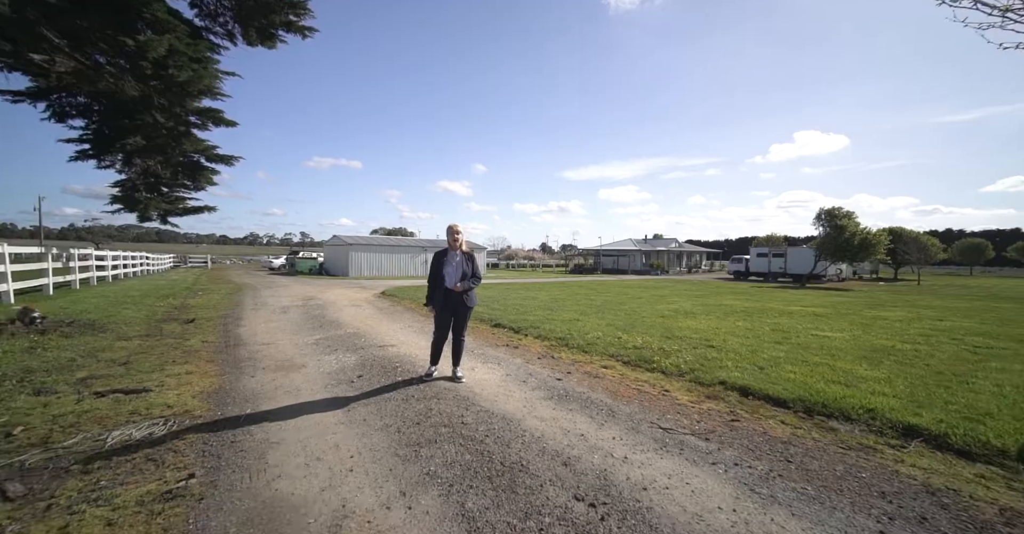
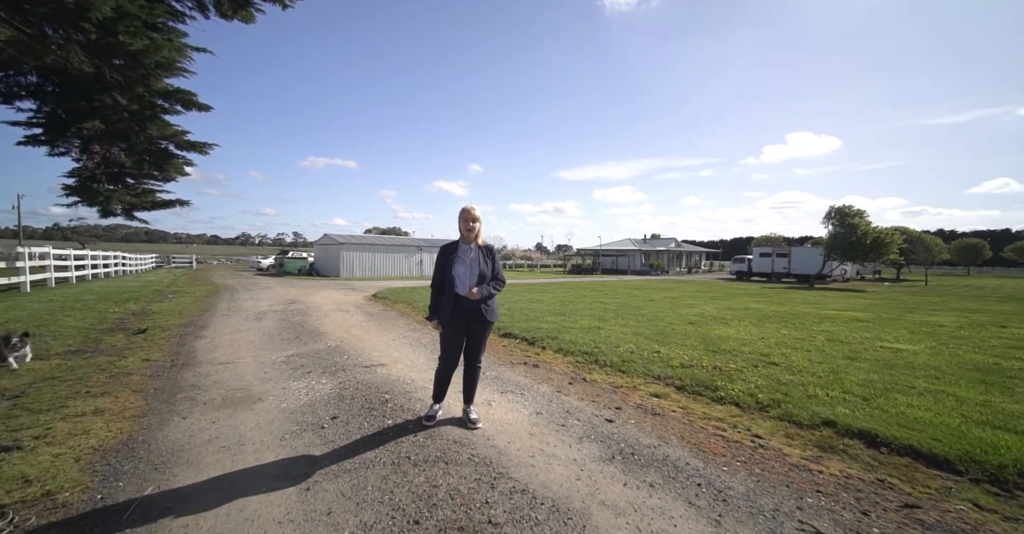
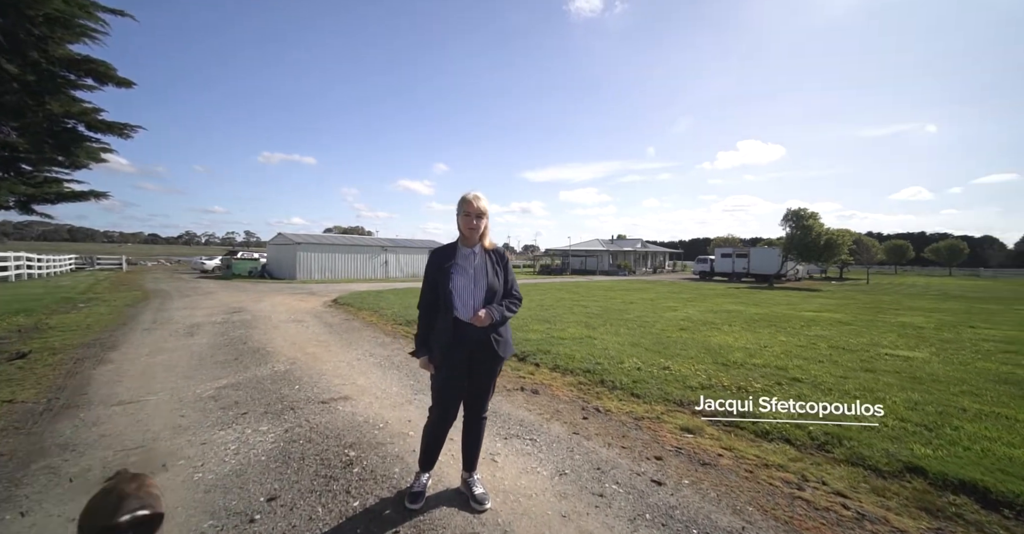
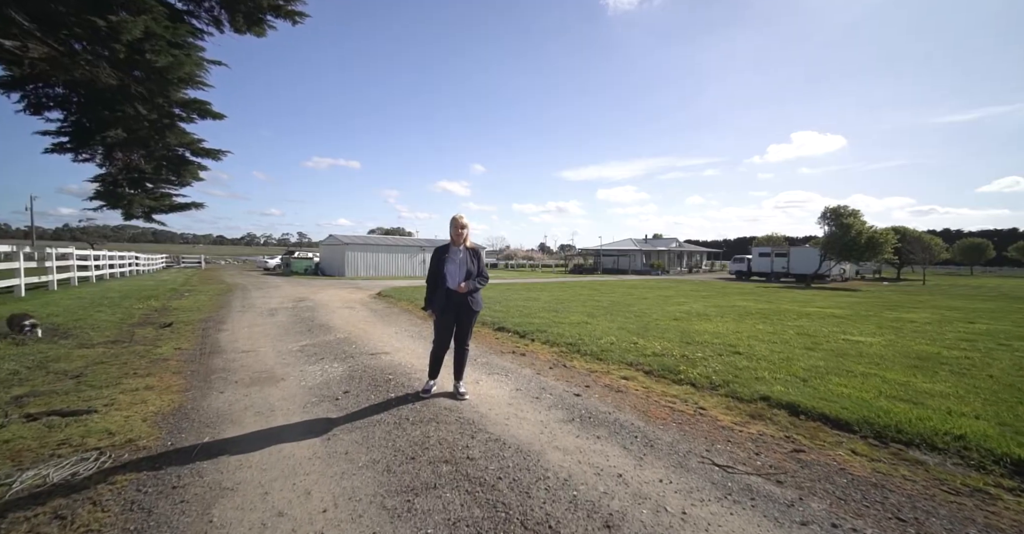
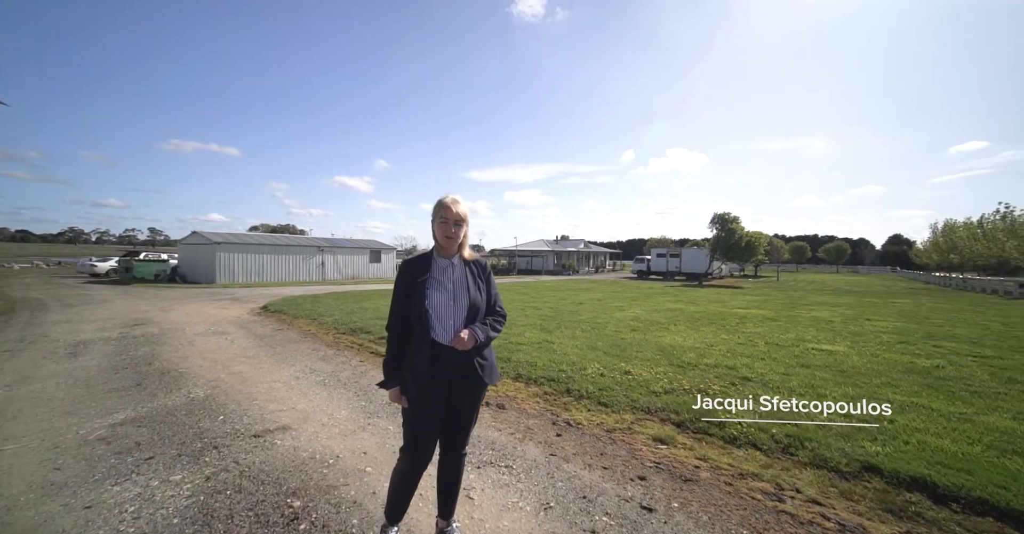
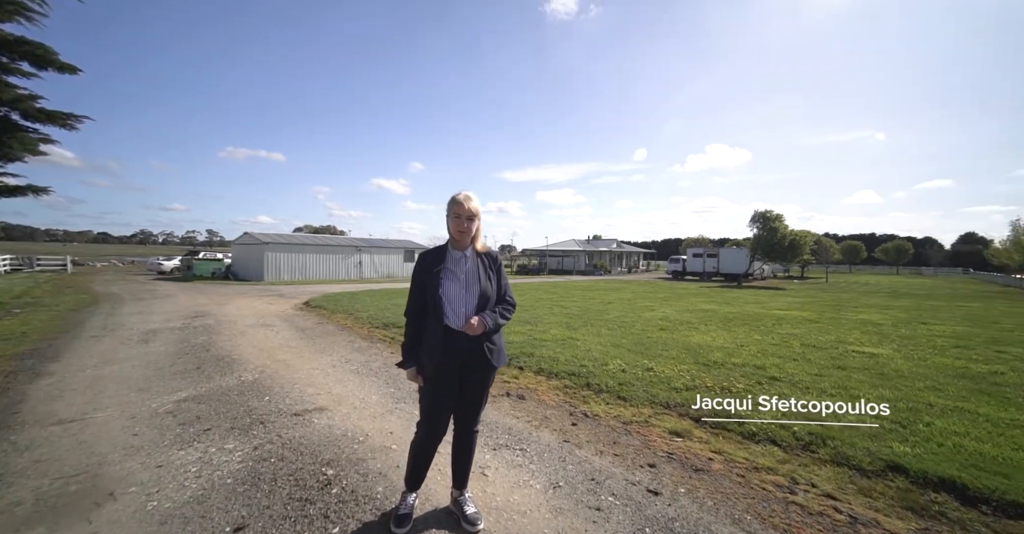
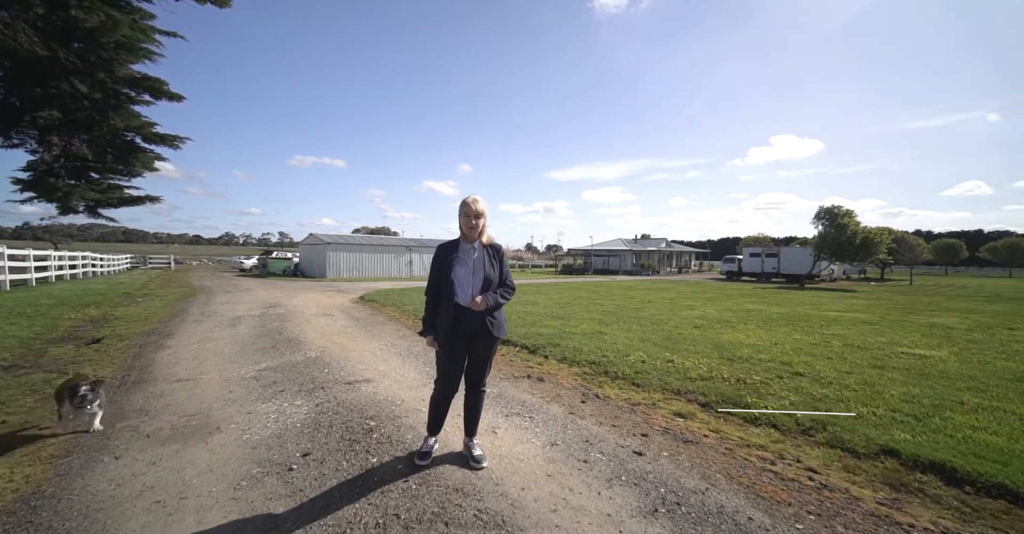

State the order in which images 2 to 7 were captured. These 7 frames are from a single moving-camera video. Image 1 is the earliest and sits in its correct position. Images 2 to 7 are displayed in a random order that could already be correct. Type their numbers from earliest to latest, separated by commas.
4, 2, 7, 3, 6, 5
